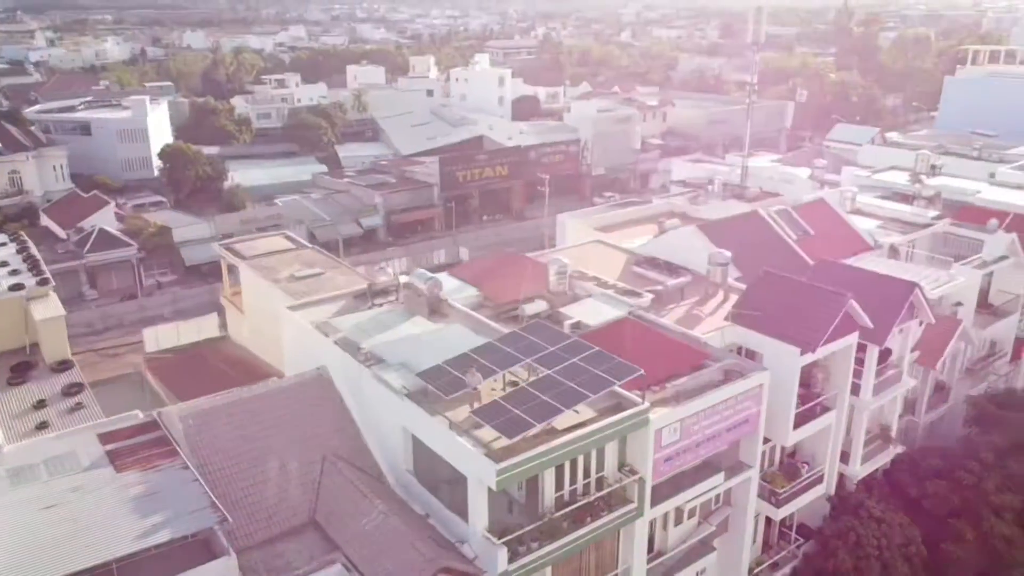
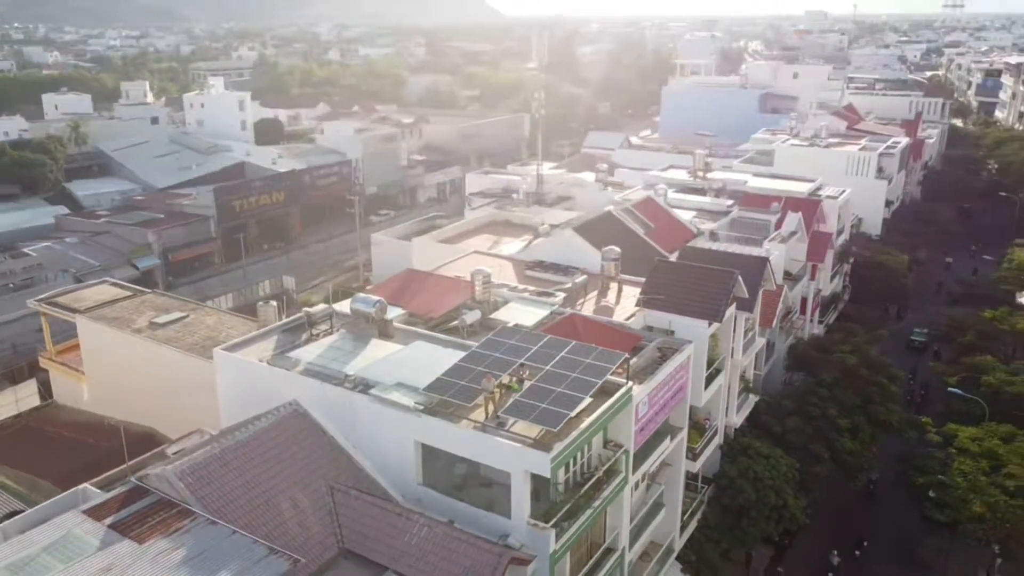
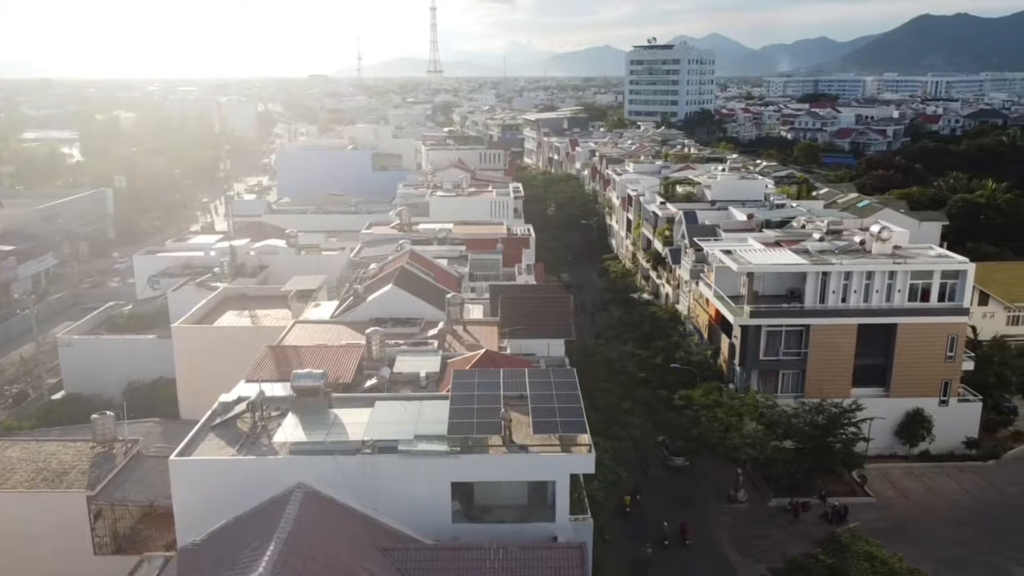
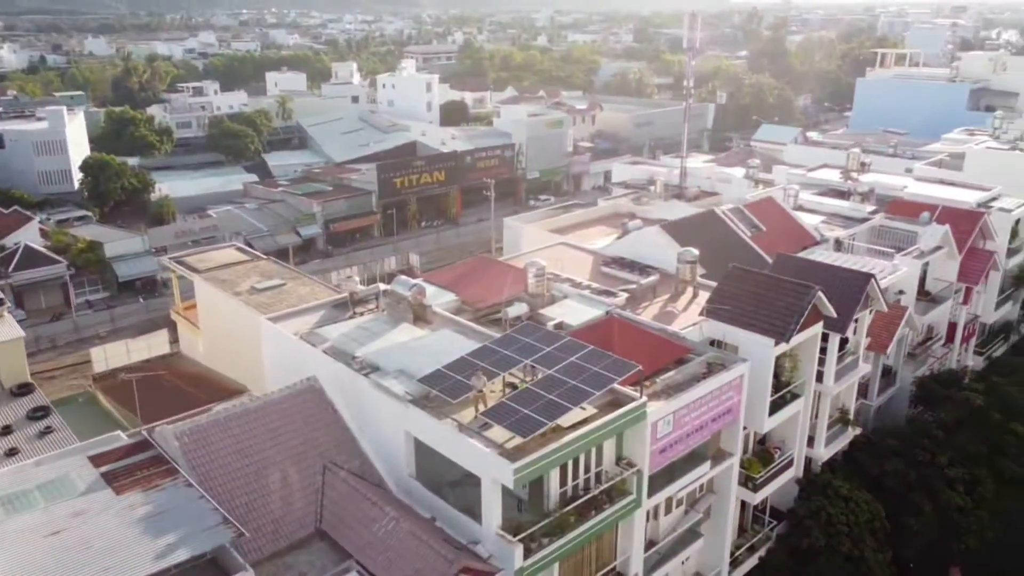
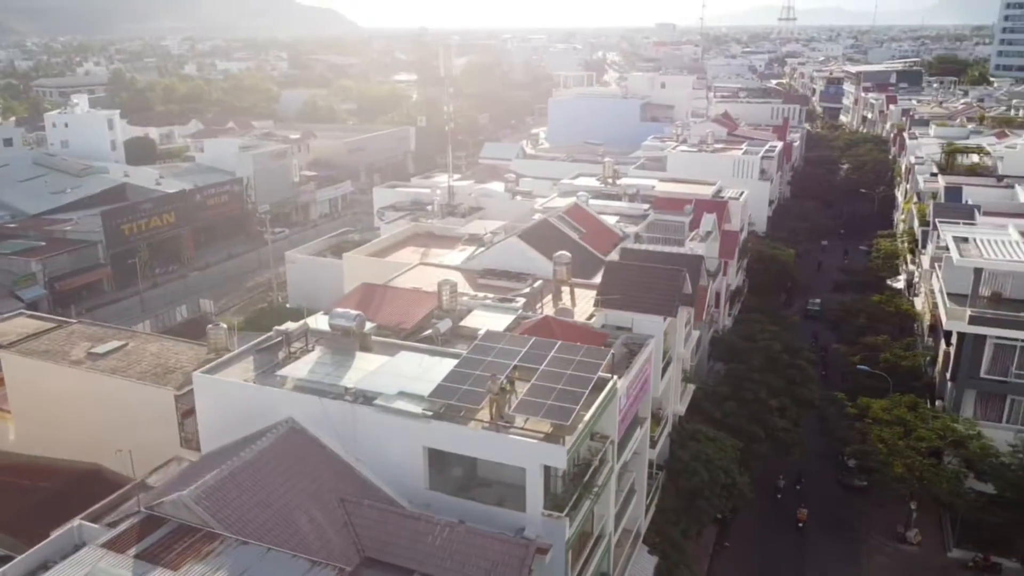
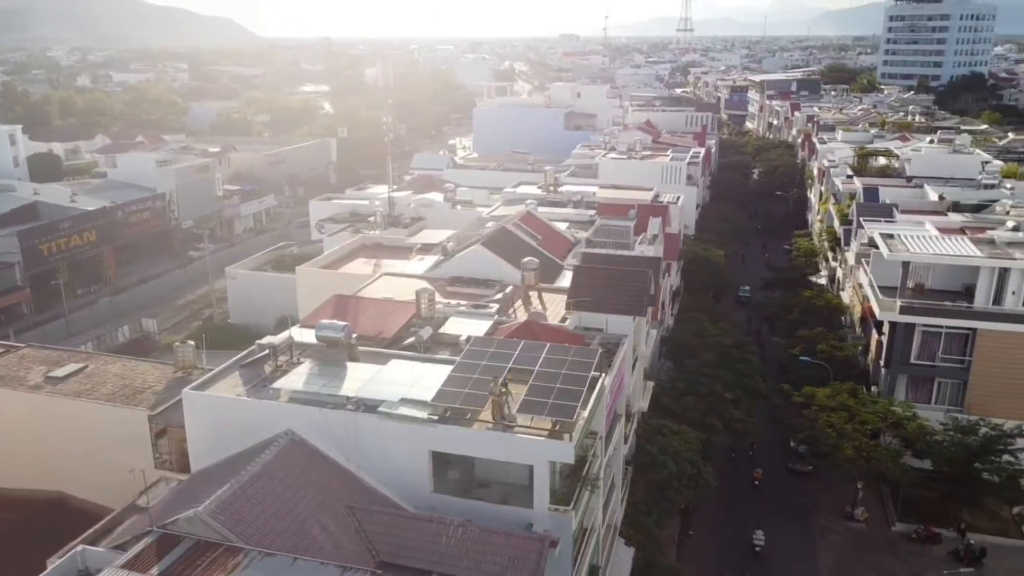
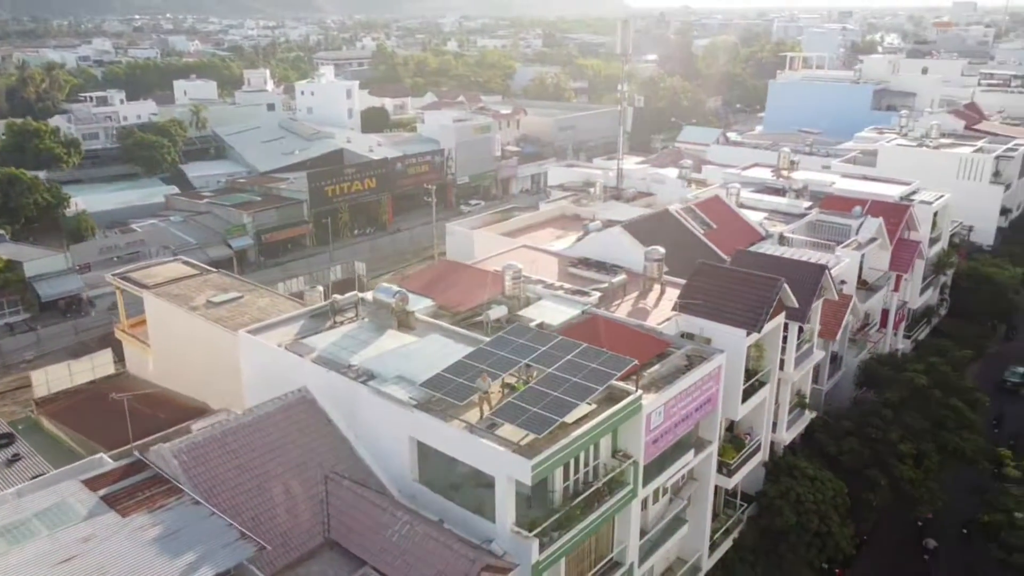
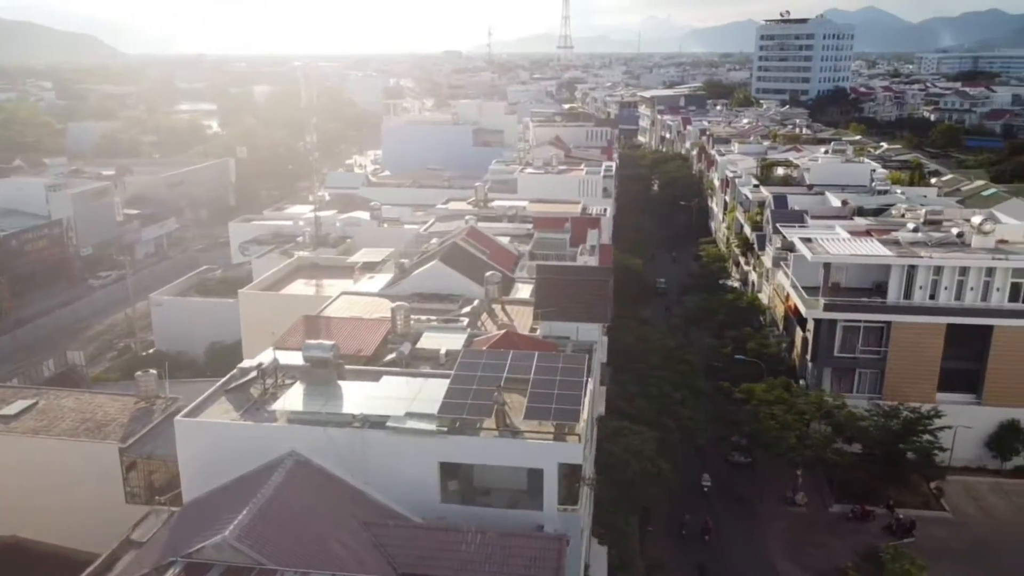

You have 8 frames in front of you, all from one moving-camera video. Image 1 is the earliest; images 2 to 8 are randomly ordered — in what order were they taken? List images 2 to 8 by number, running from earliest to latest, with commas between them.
4, 7, 2, 5, 6, 8, 3
